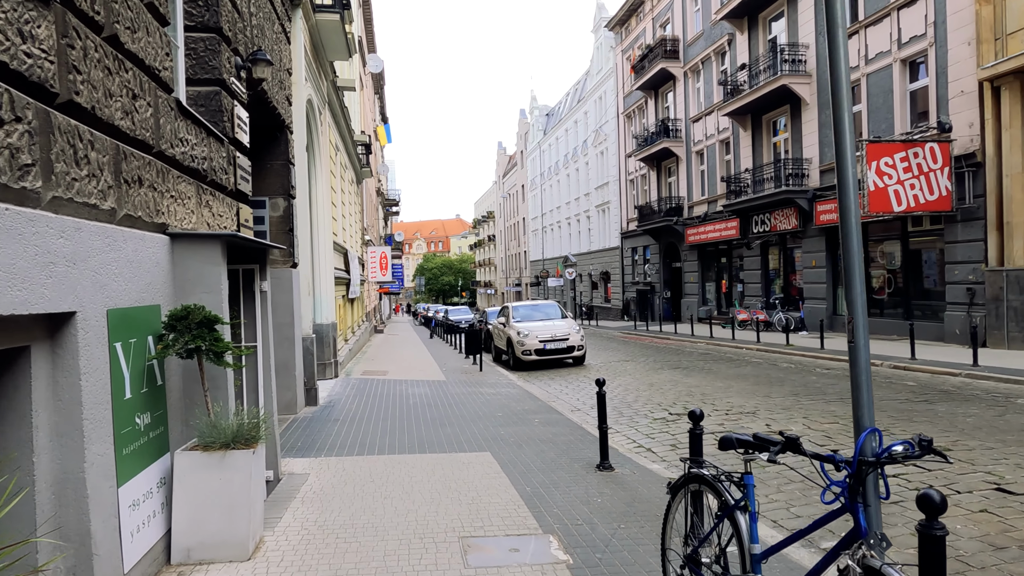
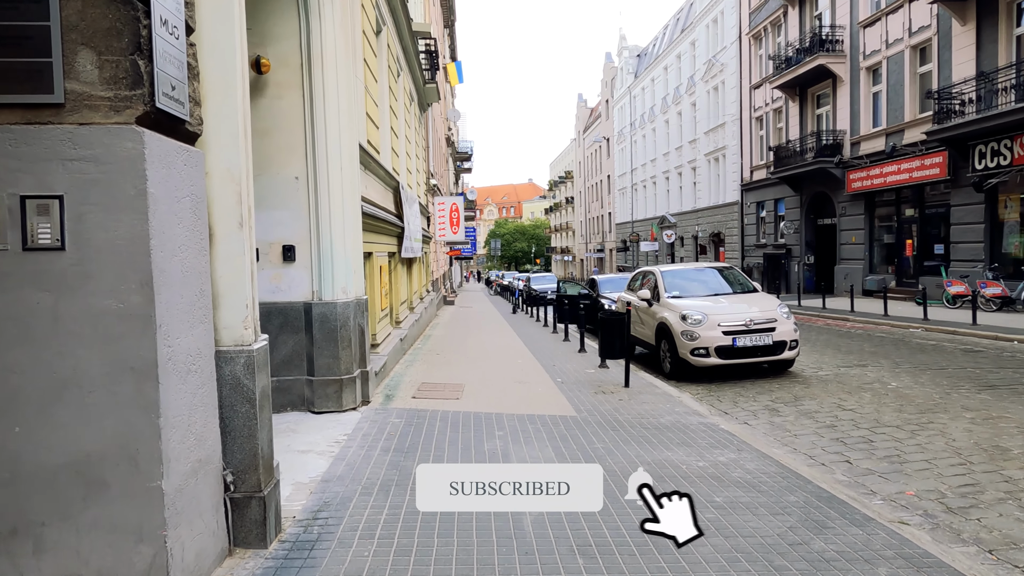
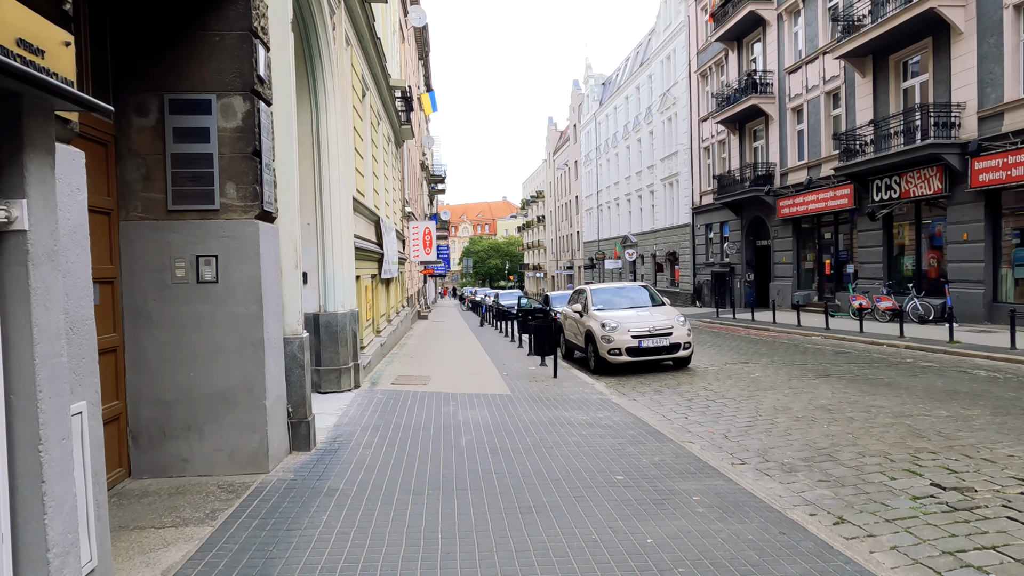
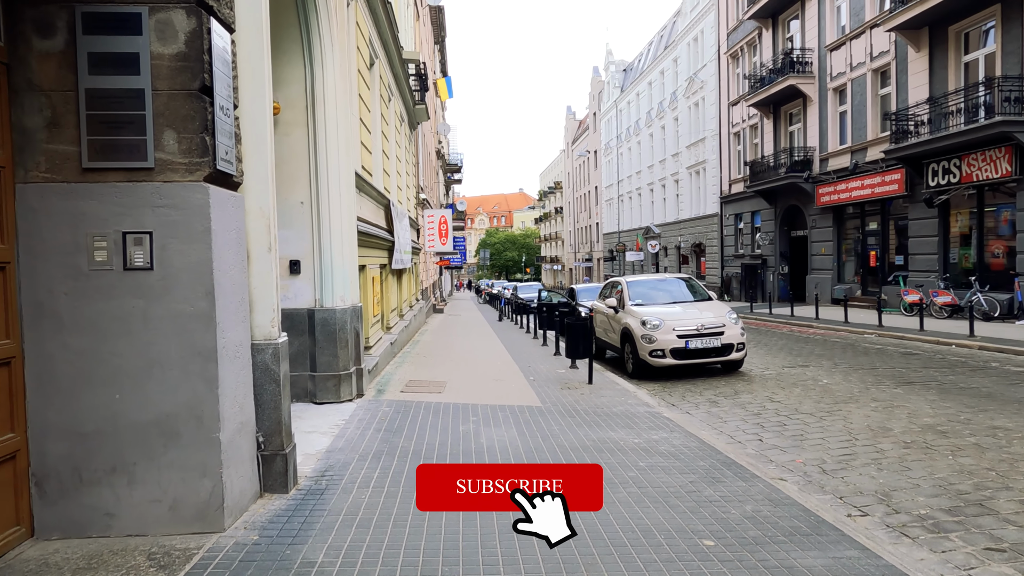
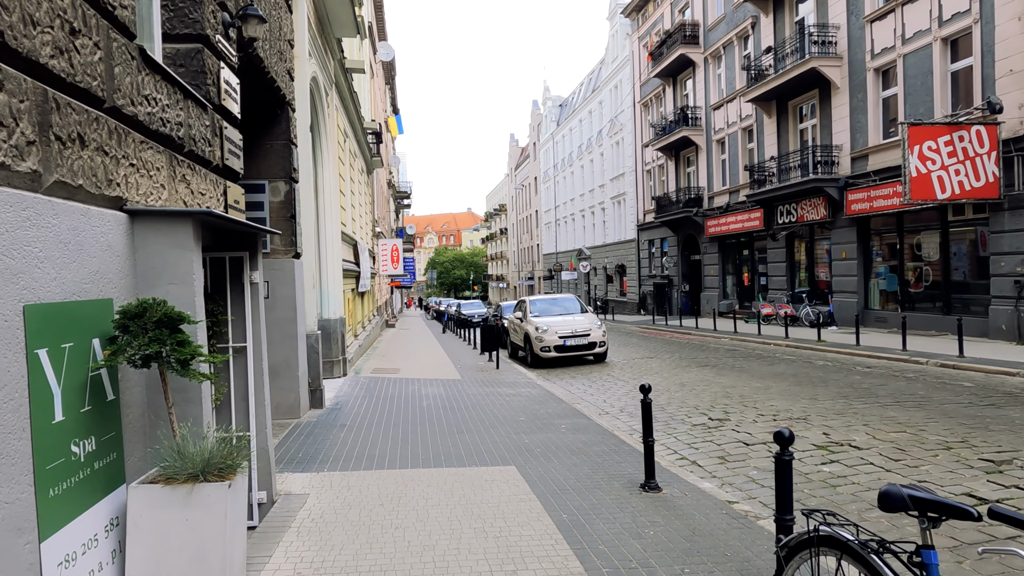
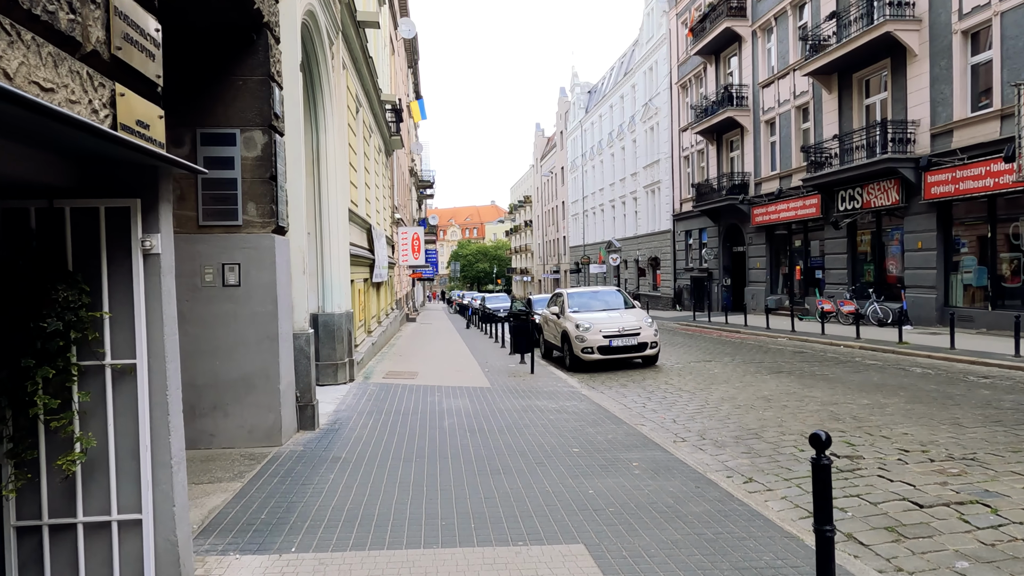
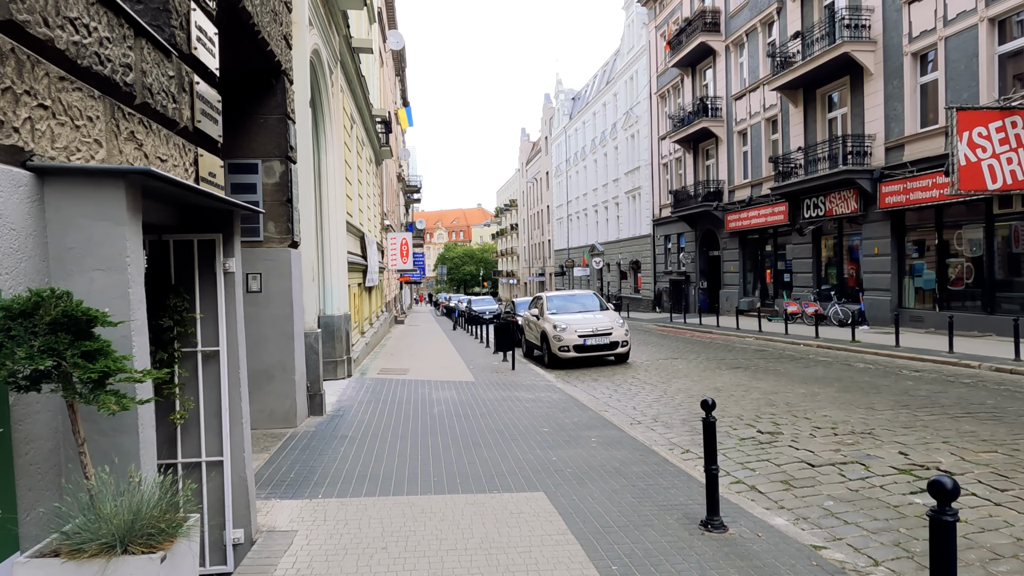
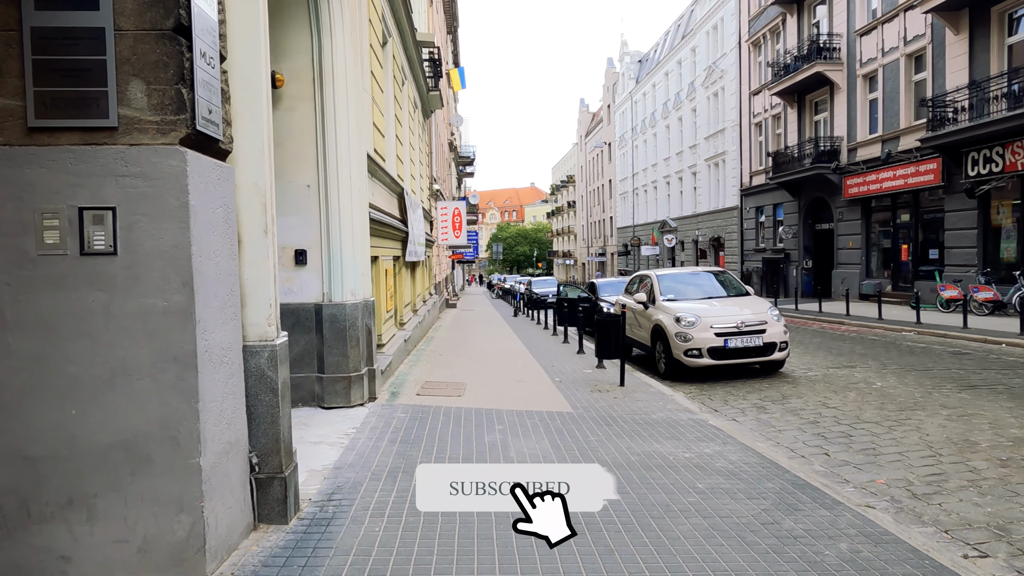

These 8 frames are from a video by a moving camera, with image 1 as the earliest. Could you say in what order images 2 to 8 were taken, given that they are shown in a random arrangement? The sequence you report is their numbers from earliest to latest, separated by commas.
5, 7, 6, 3, 4, 8, 2
